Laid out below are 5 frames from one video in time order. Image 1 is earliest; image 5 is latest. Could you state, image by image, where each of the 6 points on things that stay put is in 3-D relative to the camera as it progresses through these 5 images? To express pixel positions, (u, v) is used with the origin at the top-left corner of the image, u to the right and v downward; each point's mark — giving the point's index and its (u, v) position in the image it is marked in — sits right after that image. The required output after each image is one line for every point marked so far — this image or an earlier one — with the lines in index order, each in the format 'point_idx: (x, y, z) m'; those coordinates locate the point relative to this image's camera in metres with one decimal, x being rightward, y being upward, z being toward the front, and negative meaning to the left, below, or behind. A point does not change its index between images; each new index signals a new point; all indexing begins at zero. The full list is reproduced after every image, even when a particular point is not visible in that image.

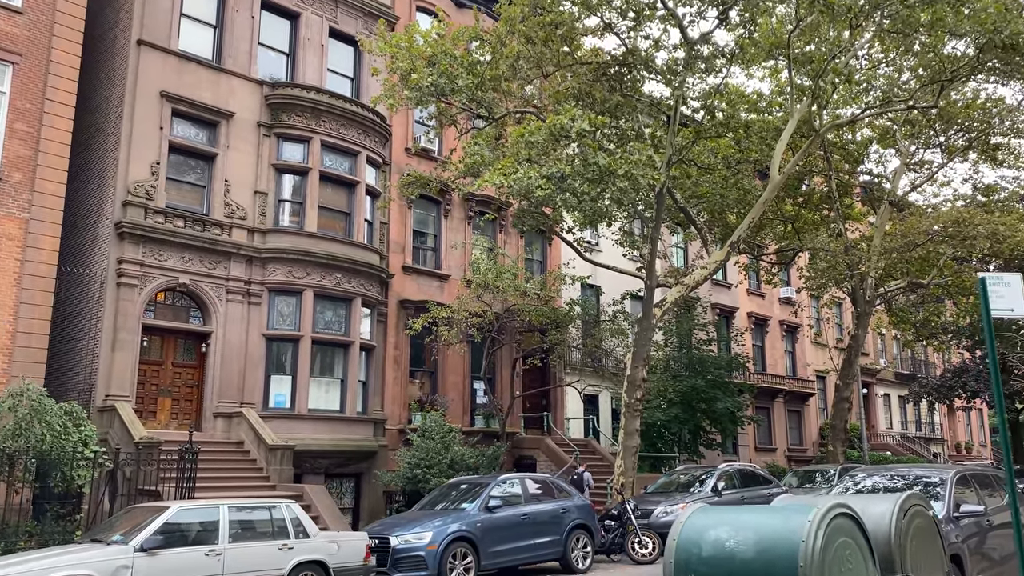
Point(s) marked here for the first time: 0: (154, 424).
0: (-7.5, -2.9, +17.6) m
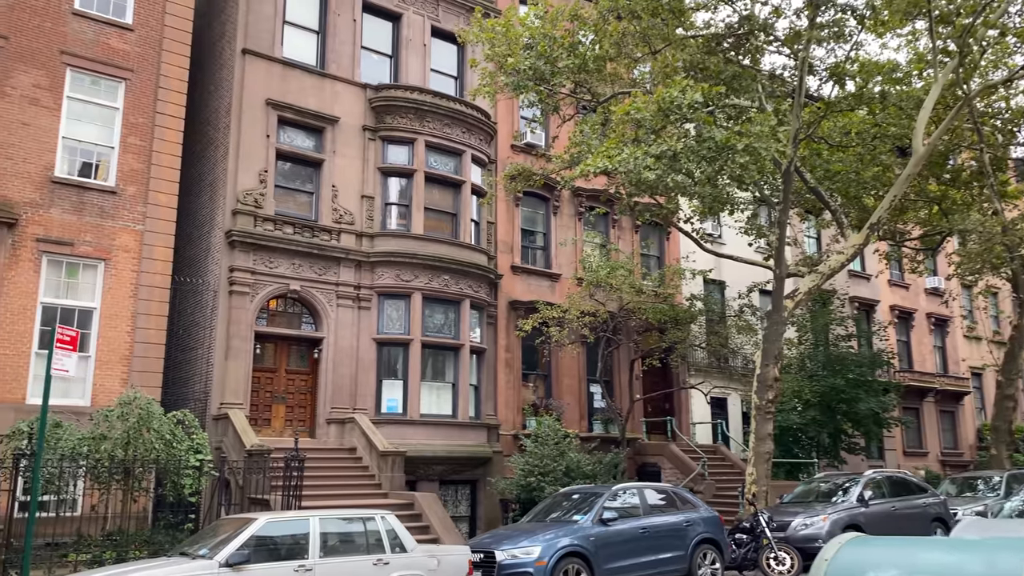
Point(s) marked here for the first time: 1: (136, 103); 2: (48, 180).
0: (-5.1, -3.0, +17.6) m
1: (-7.6, +3.8, +17.1) m
2: (-8.7, +2.0, +15.8) m
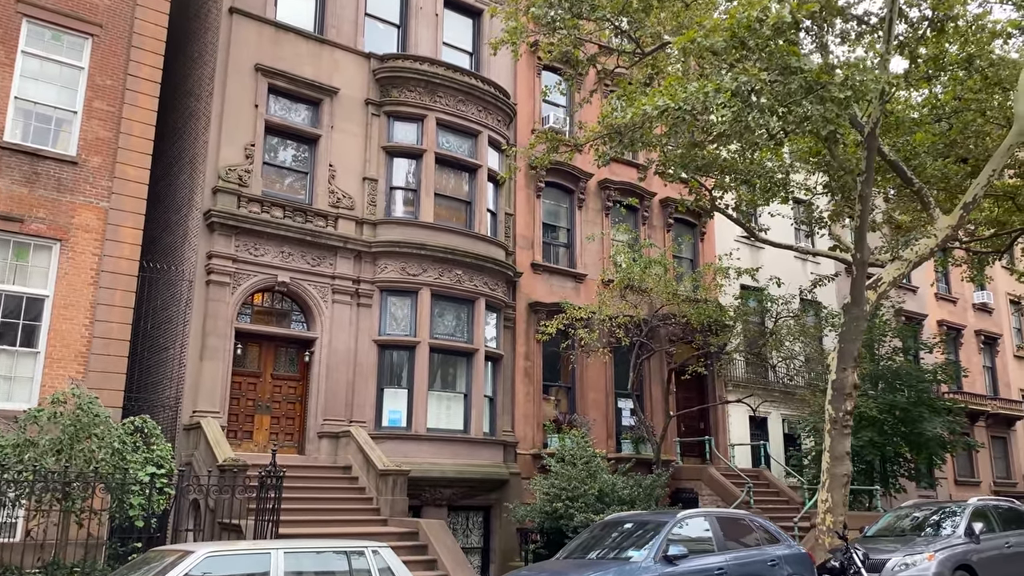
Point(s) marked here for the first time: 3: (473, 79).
0: (-4.7, -2.8, +15.1) m
1: (-7.2, +4.0, +14.8) m
2: (-8.3, +2.3, +13.5) m
3: (-0.8, +4.5, +18.2) m
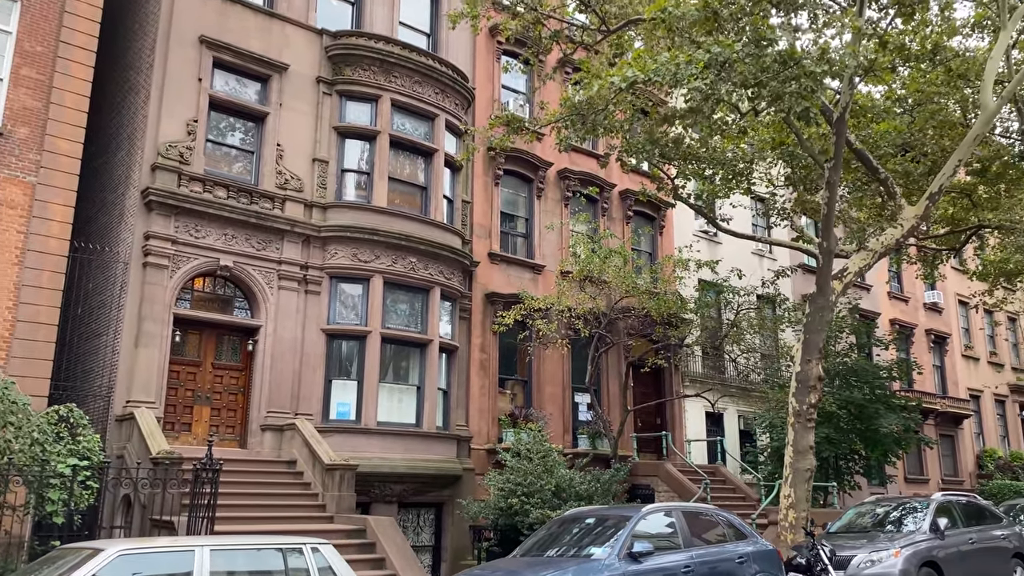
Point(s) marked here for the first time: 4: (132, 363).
0: (-5.5, -2.5, +14.2) m
1: (-7.8, +4.3, +13.8) m
2: (-8.9, +2.6, +12.4) m
3: (-1.7, +4.7, +17.5) m
4: (-6.1, -1.2, +13.6) m
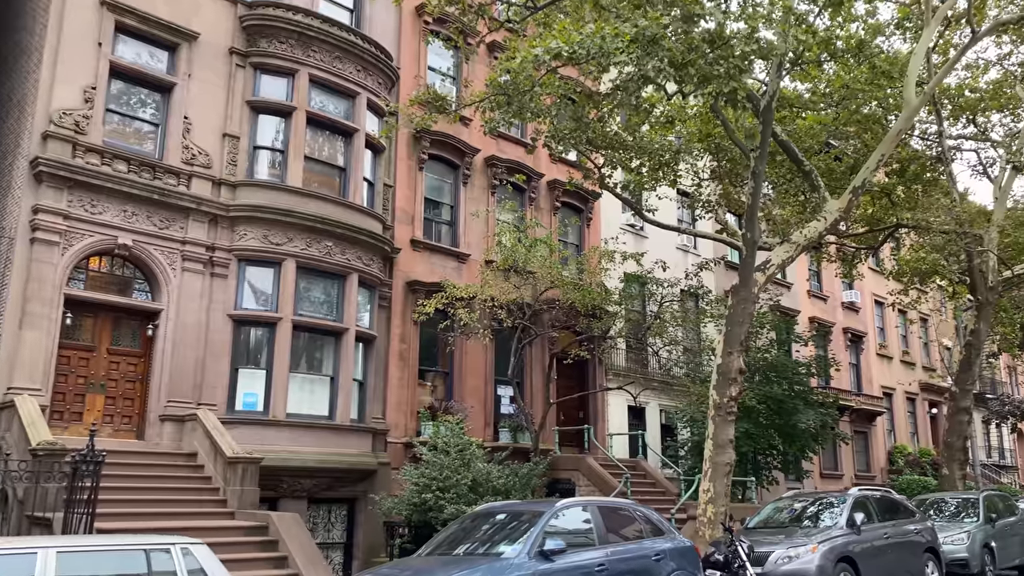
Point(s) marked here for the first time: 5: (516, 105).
0: (-6.8, -2.2, +13.2) m
1: (-9.0, +4.6, +12.6) m
2: (-10.0, +3.0, +11.1) m
3: (-3.2, +5.0, +16.8) m
4: (-7.4, -0.9, +12.5) m
5: (+0.1, +2.9, +13.3) m
